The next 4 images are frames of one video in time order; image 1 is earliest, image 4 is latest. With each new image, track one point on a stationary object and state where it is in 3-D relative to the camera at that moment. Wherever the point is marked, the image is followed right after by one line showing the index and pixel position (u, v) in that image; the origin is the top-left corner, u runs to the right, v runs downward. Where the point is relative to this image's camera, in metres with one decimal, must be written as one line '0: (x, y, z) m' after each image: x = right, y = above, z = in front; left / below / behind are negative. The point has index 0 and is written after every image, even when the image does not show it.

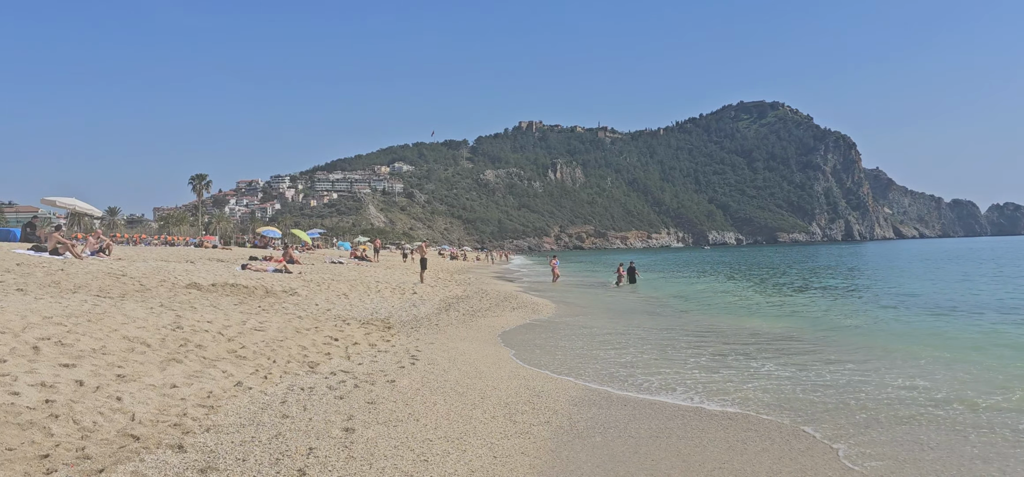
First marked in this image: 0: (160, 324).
0: (-4.9, -1.2, +8.0) m
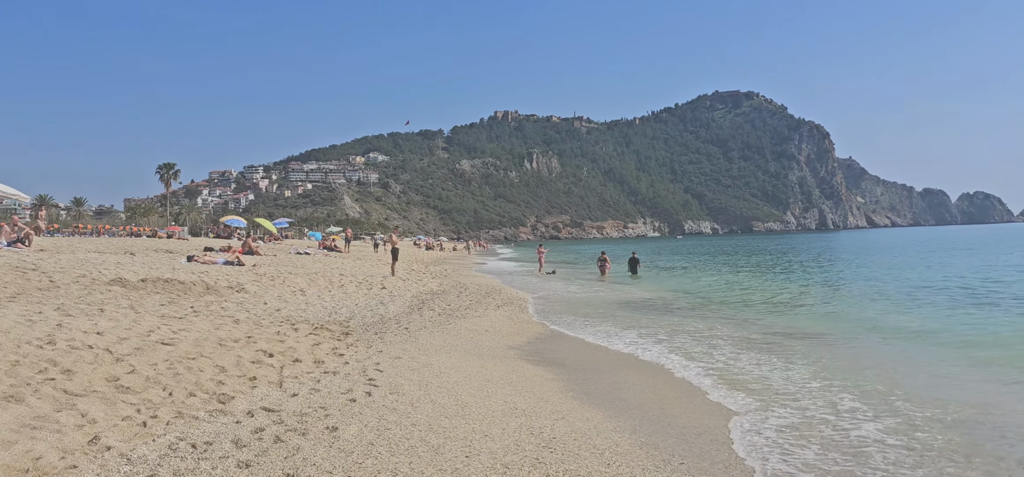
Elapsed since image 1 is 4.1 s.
0: (-5.0, -1.0, +5.9) m
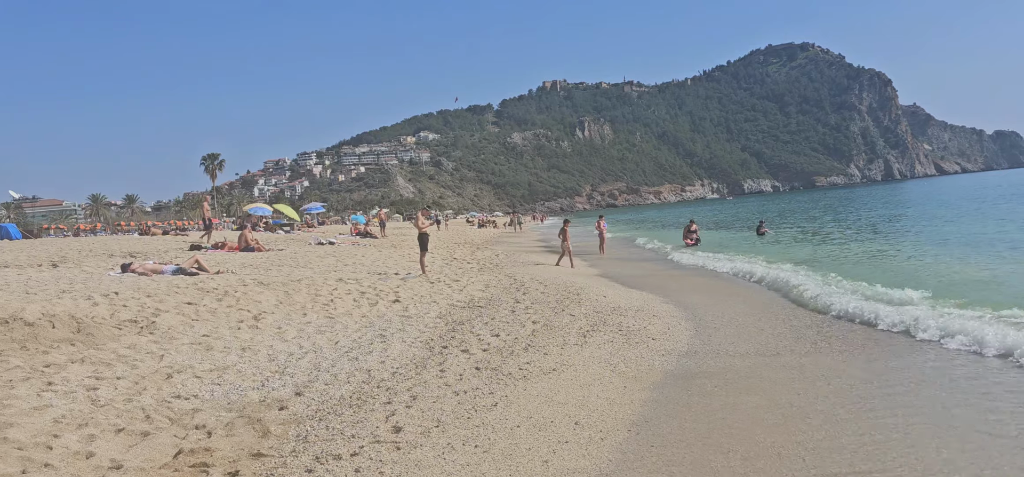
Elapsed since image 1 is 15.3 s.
0: (-4.4, -1.3, +1.0) m
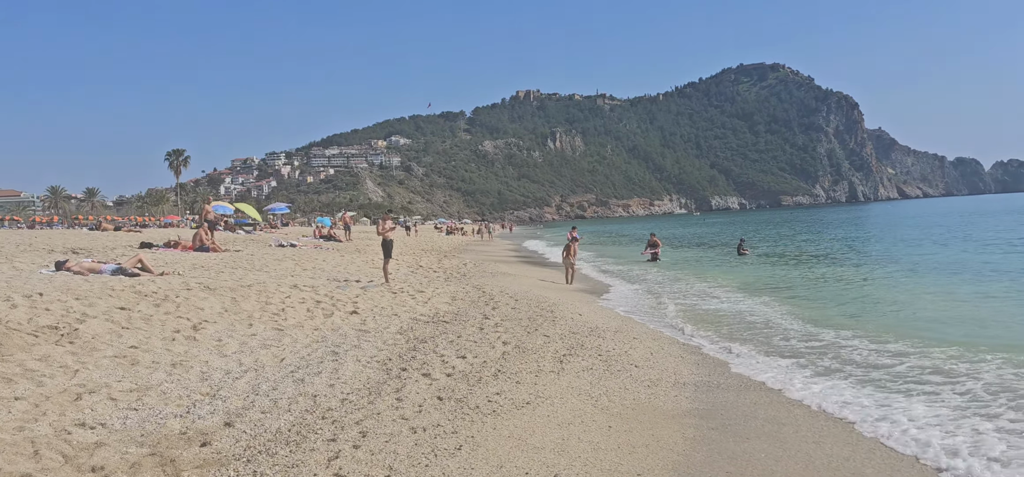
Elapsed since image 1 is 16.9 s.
0: (-4.4, -1.2, +0.2) m
